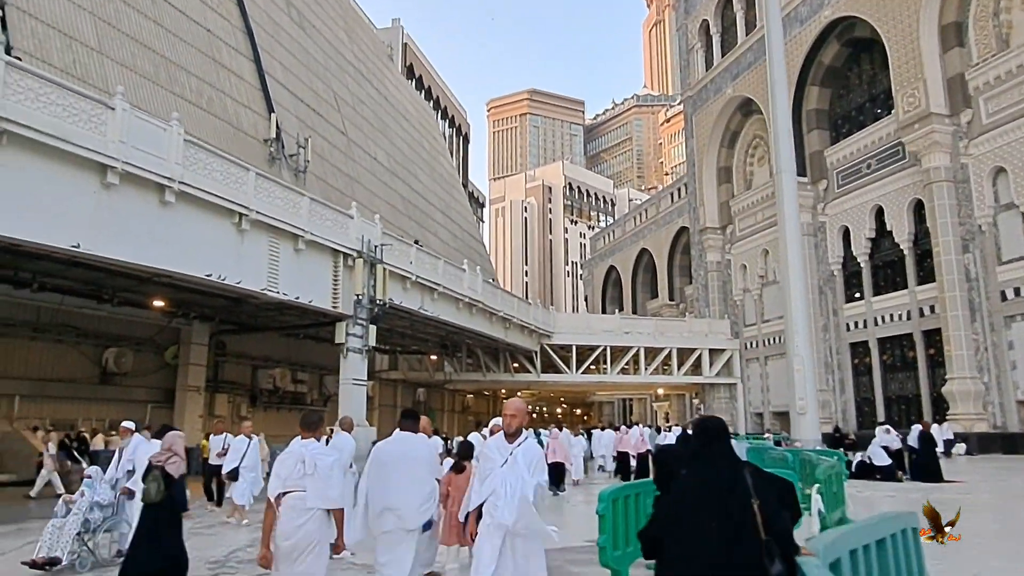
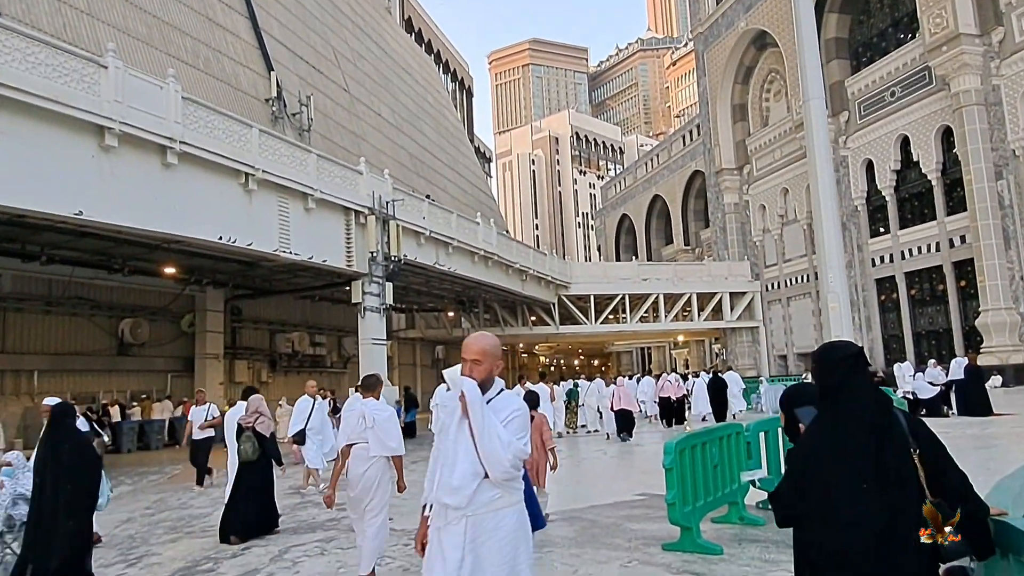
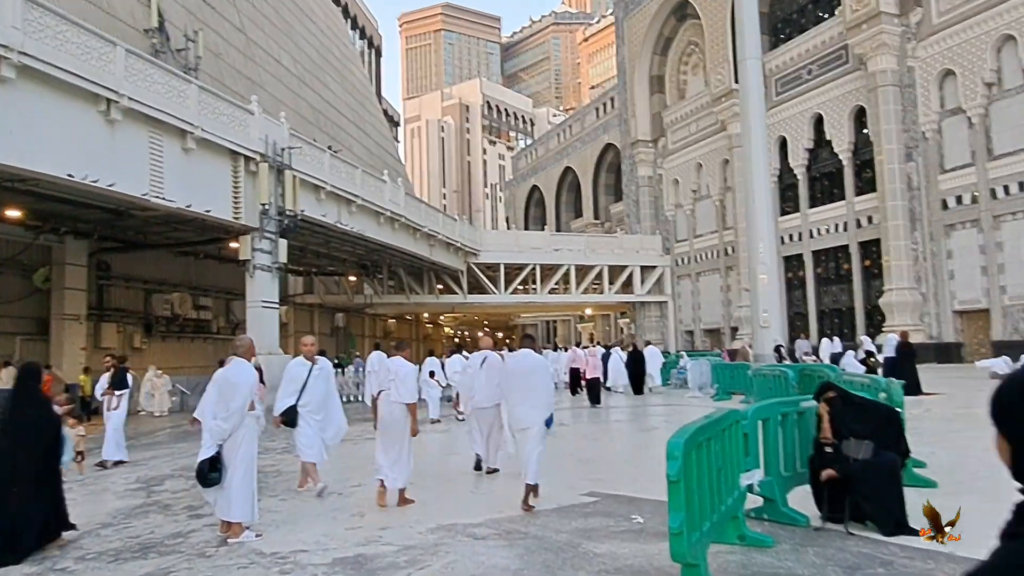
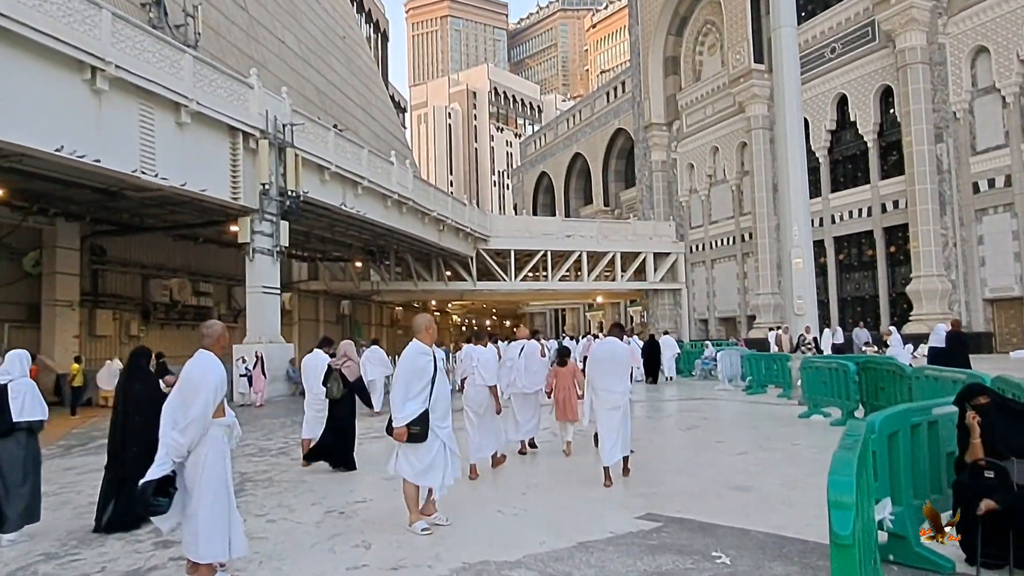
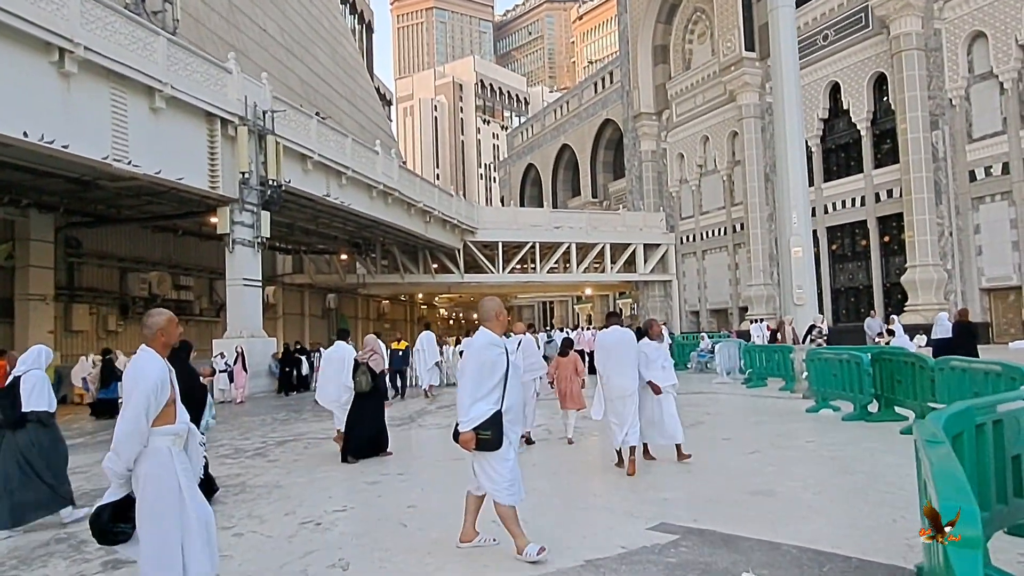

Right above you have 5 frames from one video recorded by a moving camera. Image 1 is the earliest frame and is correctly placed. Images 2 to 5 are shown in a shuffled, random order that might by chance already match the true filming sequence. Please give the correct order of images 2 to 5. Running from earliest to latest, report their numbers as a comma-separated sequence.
2, 3, 4, 5
